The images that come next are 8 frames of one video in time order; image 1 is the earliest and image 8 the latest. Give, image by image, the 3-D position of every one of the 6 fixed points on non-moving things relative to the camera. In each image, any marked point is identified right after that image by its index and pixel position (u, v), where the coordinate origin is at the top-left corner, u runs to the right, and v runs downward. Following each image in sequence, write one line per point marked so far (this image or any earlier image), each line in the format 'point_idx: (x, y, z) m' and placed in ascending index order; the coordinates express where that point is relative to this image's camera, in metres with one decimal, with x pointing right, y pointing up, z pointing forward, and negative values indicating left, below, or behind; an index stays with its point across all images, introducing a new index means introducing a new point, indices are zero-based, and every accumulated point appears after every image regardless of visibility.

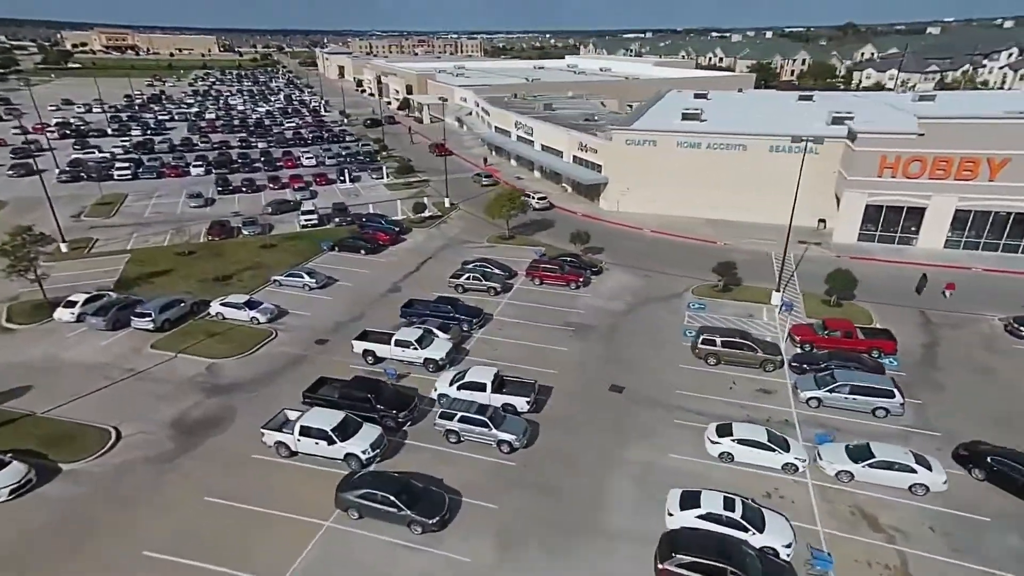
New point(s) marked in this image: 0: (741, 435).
0: (+7.4, -4.8, +17.4) m
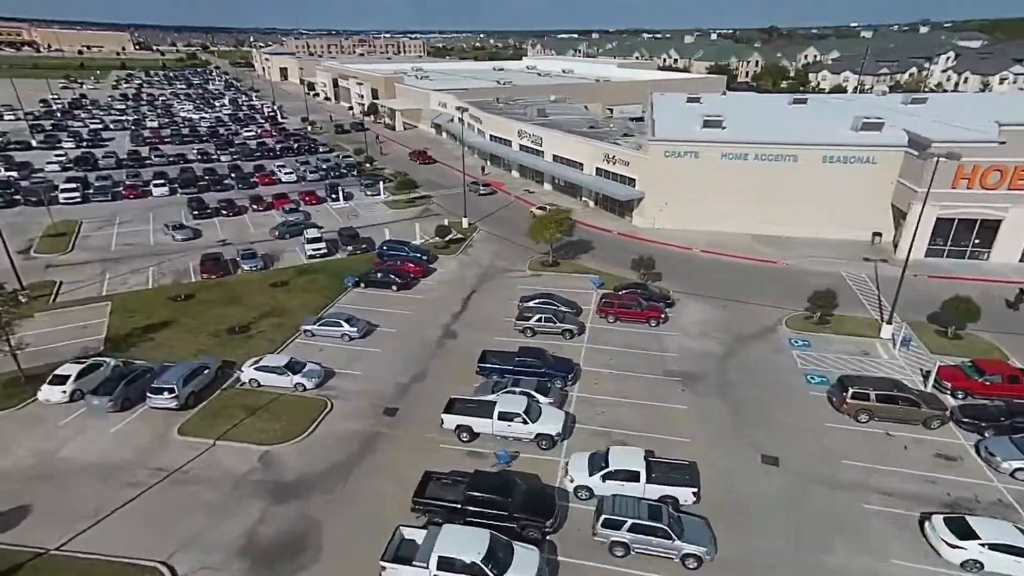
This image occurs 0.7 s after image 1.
0: (+12.7, -6.6, +14.4) m
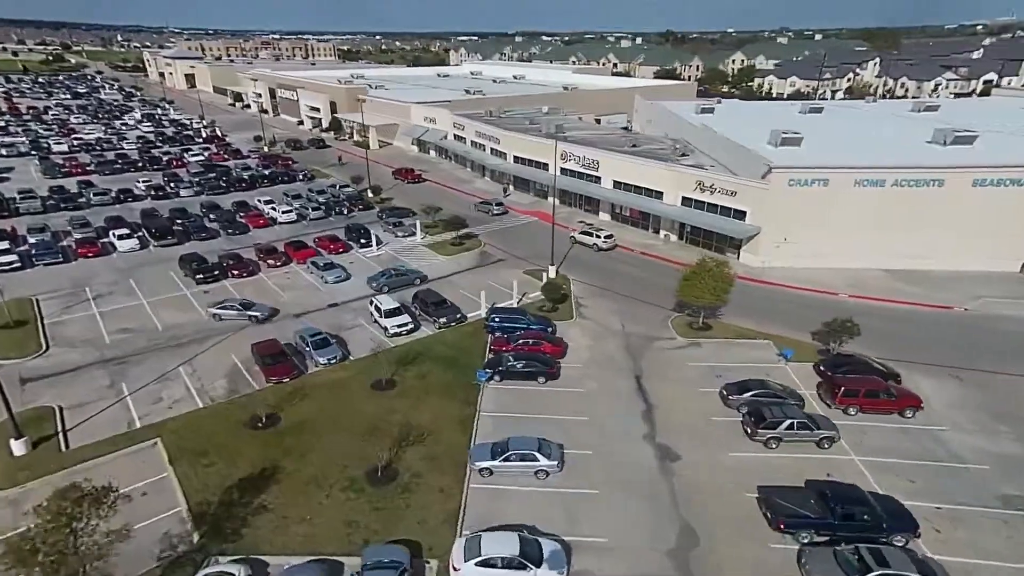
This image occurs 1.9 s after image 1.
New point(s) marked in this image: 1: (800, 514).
0: (+24.1, -9.5, +9.9) m
1: (+9.3, -7.2, +17.5) m
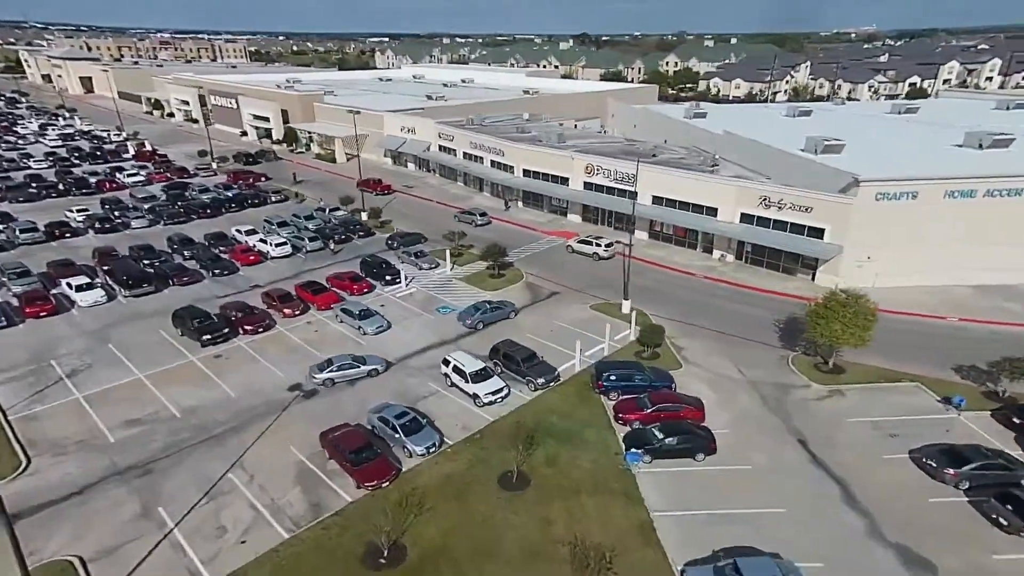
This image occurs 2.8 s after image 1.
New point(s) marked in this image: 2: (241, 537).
0: (+32.2, -10.5, +8.5) m
1: (+16.6, -9.0, +14.3) m
2: (-9.3, -8.6, +18.6) m
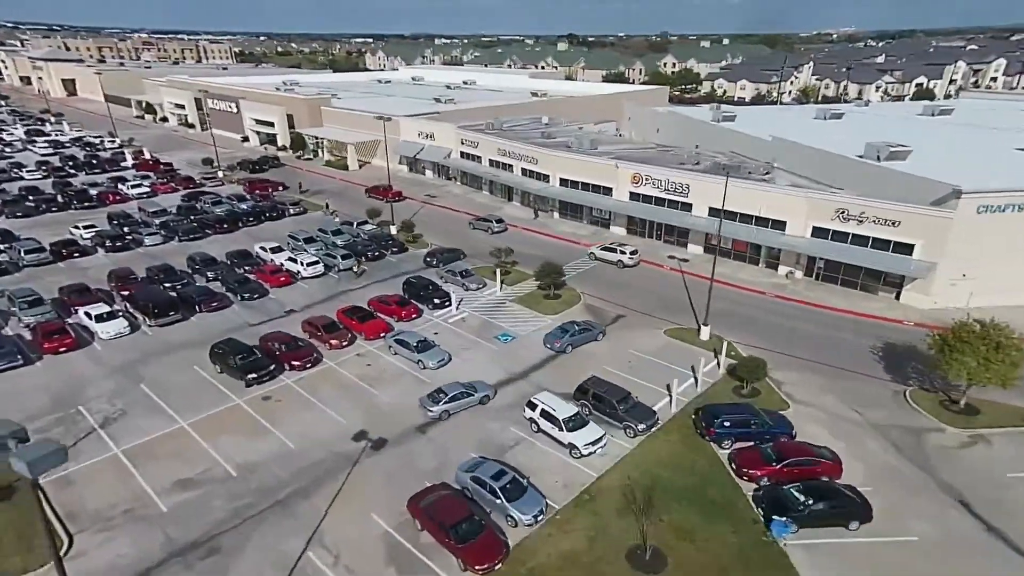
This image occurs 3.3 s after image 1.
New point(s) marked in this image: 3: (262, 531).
0: (+36.8, -11.6, +6.2) m
1: (+21.0, -10.3, +11.7) m
2: (-4.9, -10.2, +15.6) m
3: (-8.9, -8.7, +19.2) m
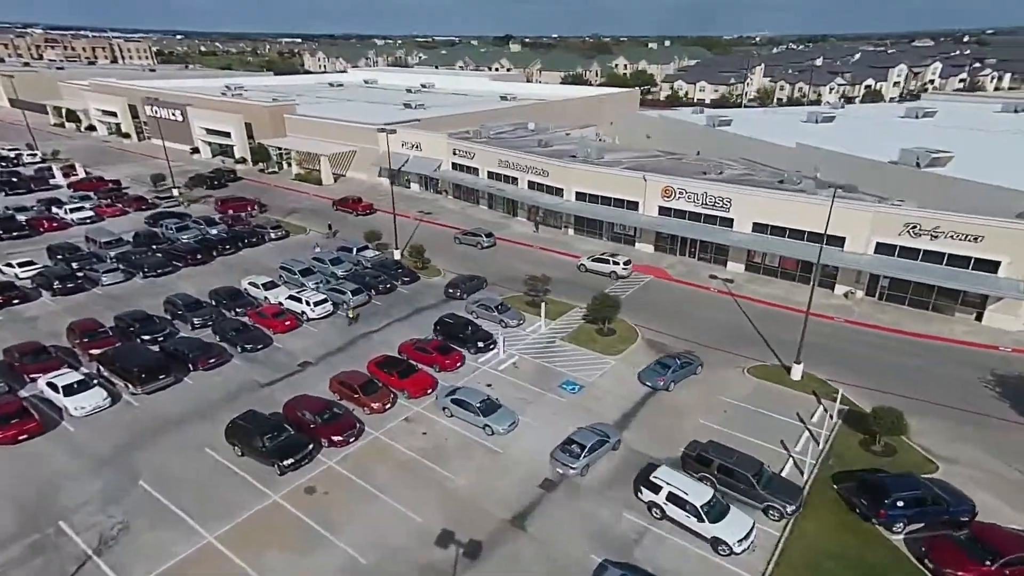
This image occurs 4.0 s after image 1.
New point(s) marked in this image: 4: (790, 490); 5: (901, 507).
0: (+43.0, -12.1, +5.5) m
1: (+26.8, -11.5, +9.4) m
2: (+0.6, -12.4, +10.8) m
3: (-3.8, -11.1, +14.1) m
4: (+10.4, -7.4, +20.2) m
5: (+13.7, -7.4, +18.8) m
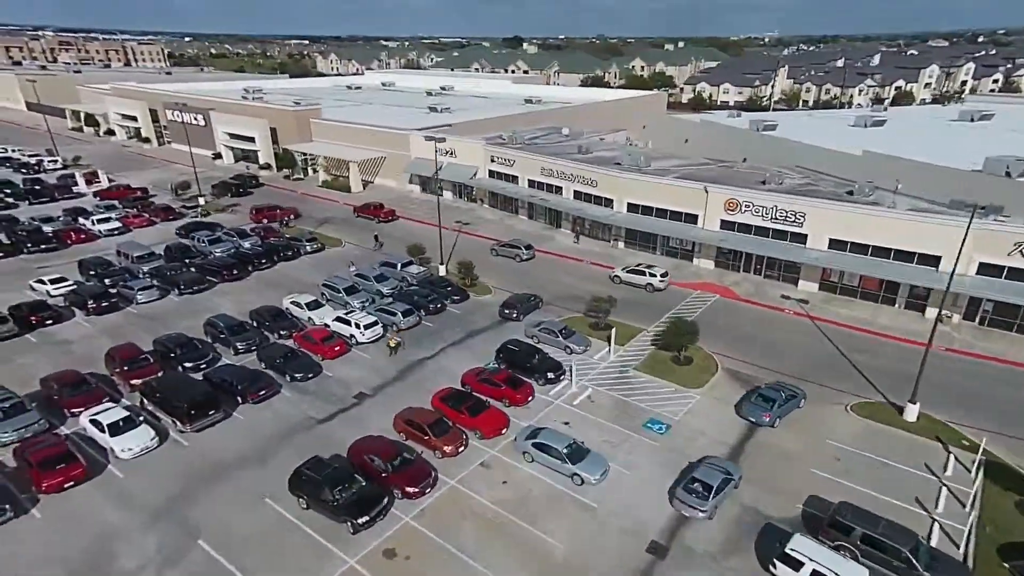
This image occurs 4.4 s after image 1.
0: (+46.5, -13.6, +2.4) m
1: (+30.3, -12.9, +6.5) m
2: (+4.1, -13.8, +8.3) m
3: (-0.2, -12.5, +11.6) m
4: (+14.1, -8.8, +17.5) m
5: (+17.3, -8.9, +16.1) m
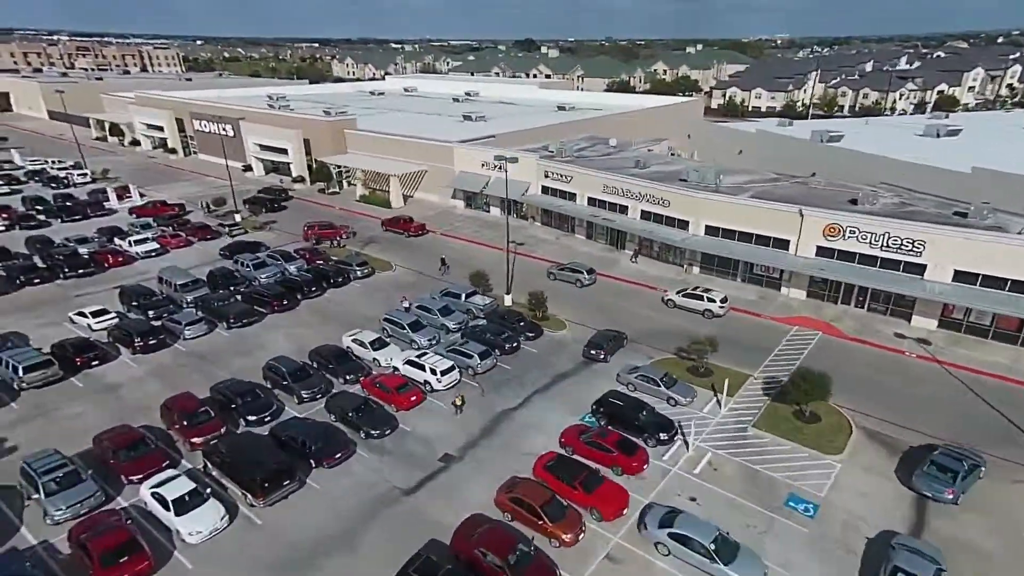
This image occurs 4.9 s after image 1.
0: (+51.0, -15.9, -2.1) m
1: (+34.9, -15.2, +2.4) m
2: (+8.7, -16.0, +4.6) m
3: (+4.5, -14.7, +8.0) m
4: (+18.9, -11.1, +13.6) m
5: (+22.1, -11.1, +12.2) m
